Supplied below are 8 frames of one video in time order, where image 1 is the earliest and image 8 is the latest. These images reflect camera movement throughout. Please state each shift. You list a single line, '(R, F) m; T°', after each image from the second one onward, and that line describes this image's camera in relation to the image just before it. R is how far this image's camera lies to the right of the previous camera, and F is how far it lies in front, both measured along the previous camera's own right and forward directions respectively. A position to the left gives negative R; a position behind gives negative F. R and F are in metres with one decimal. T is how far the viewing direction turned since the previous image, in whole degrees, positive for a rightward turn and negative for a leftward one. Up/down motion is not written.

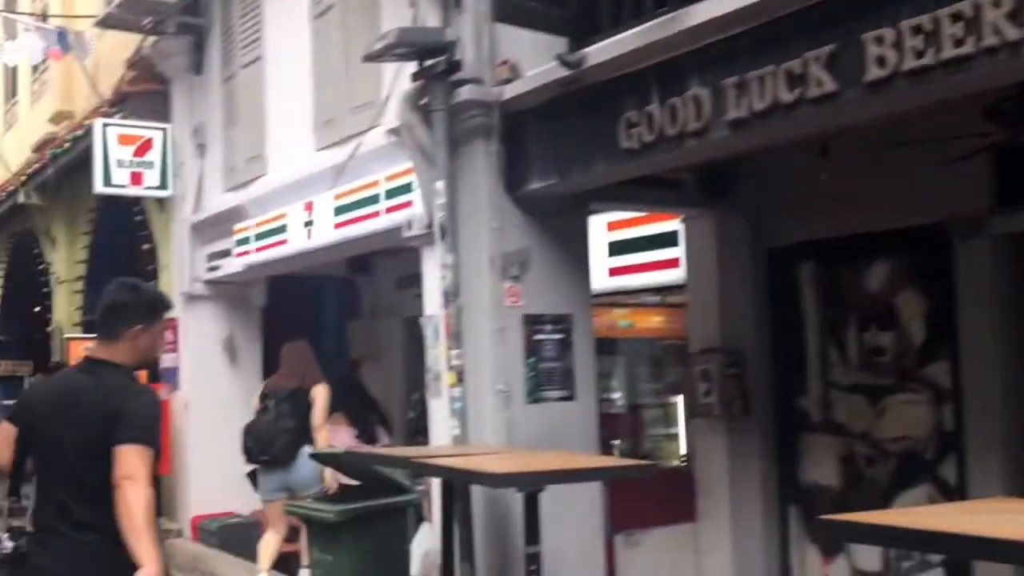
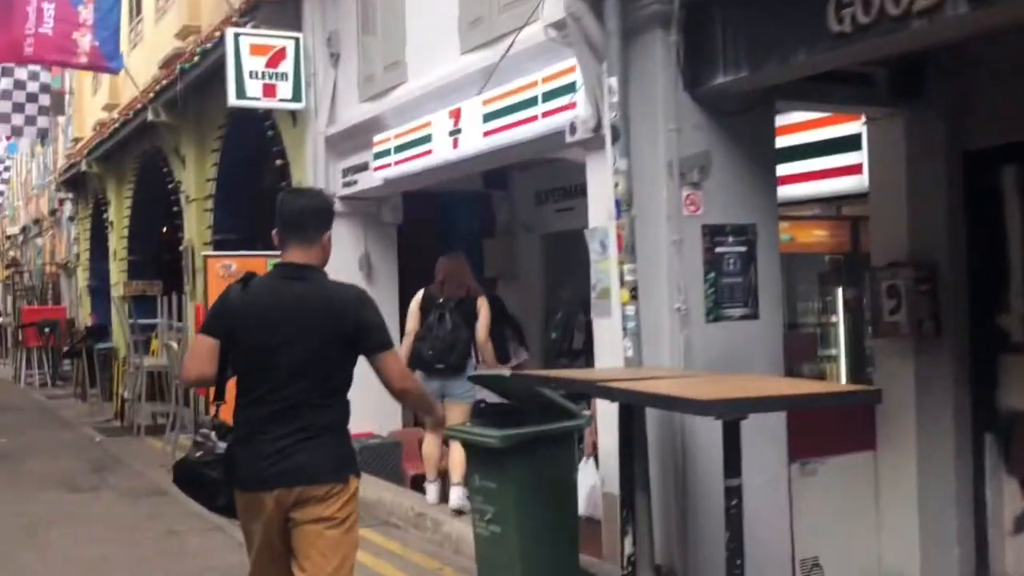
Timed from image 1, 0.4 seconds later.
(-0.3, +0.4) m; -5°
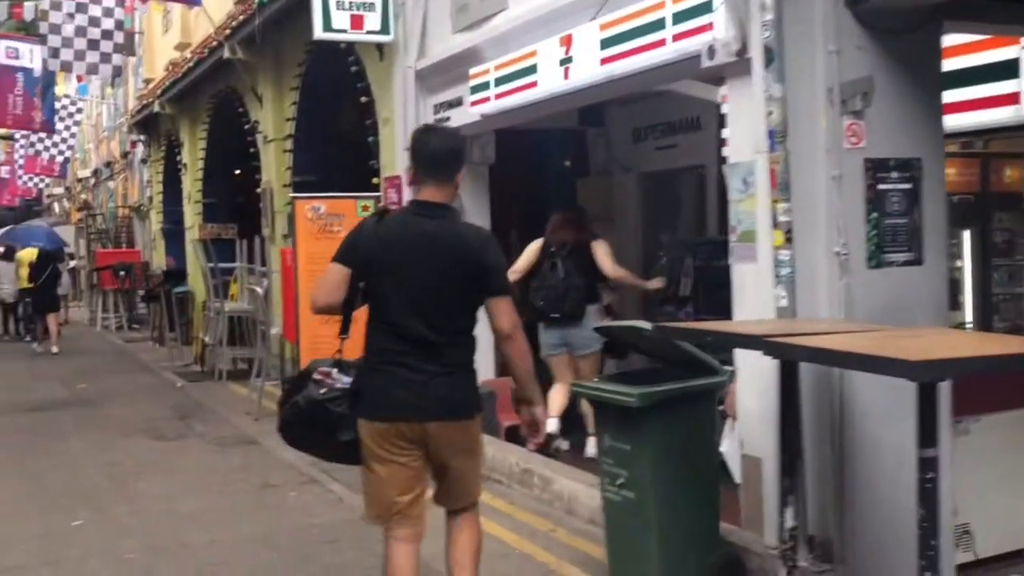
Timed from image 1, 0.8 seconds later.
(-0.3, +0.5) m; -3°
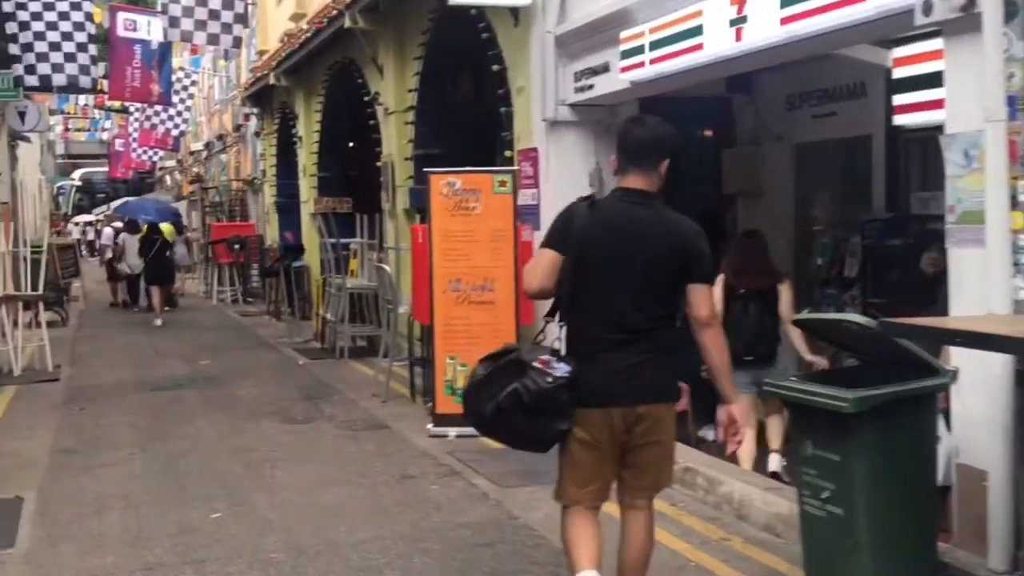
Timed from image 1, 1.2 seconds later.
(-0.3, +0.5) m; -5°
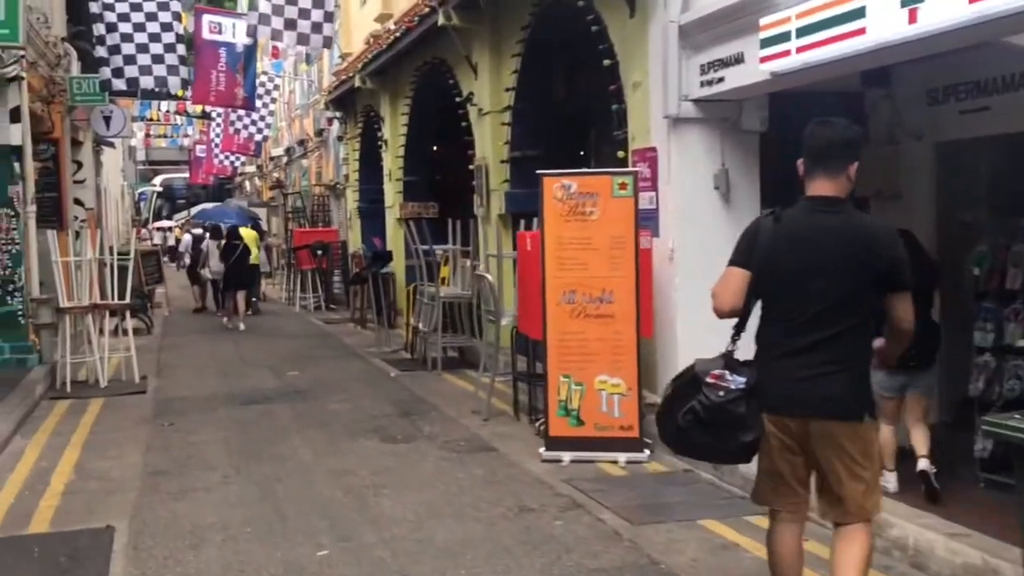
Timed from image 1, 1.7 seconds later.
(-0.3, +0.6) m; -4°
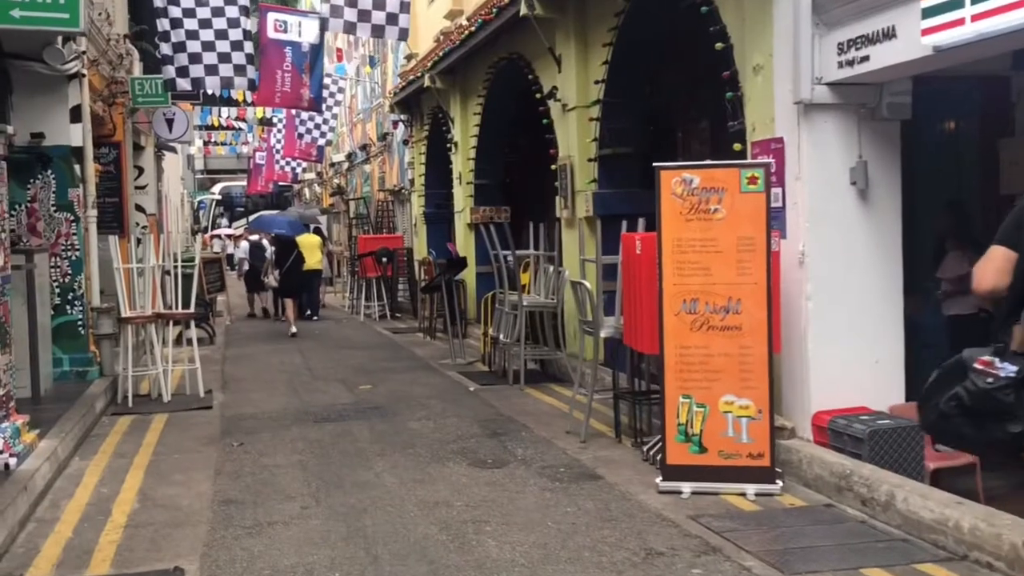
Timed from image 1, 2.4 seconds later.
(-0.3, +0.8) m; -3°
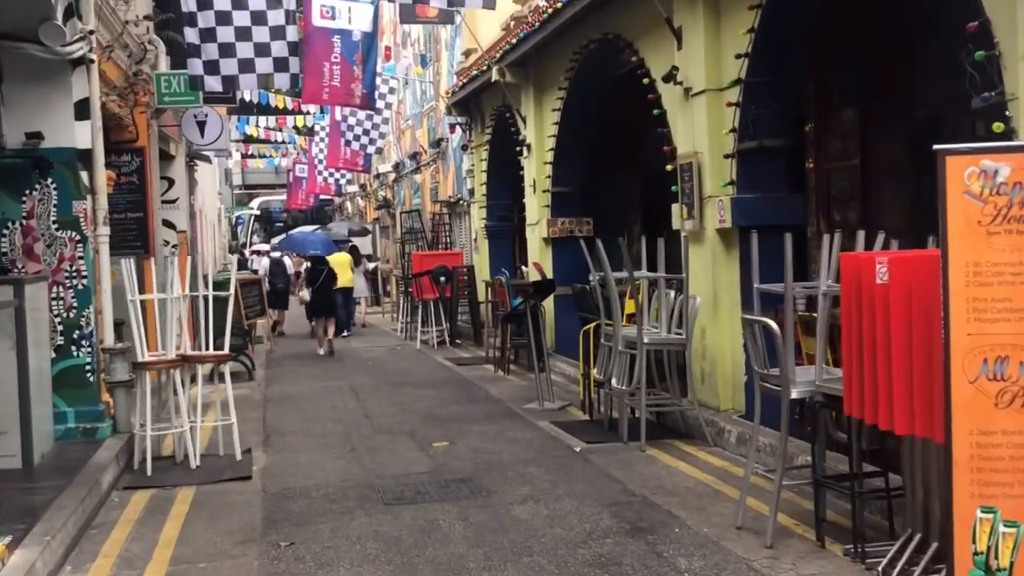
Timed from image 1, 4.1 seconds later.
(-0.6, +2.2) m; -2°
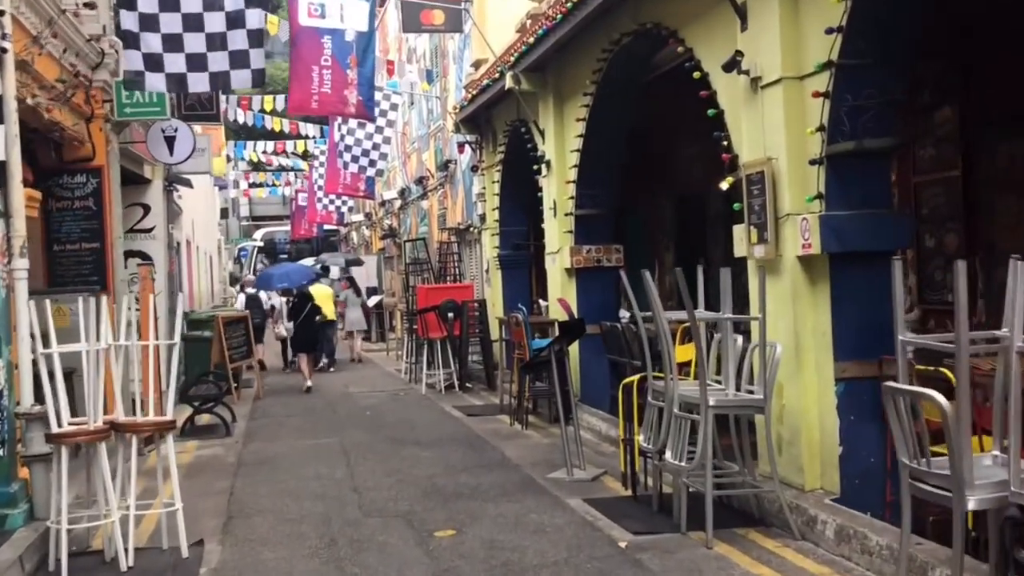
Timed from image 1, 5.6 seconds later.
(-0.1, +1.9) m; -1°
